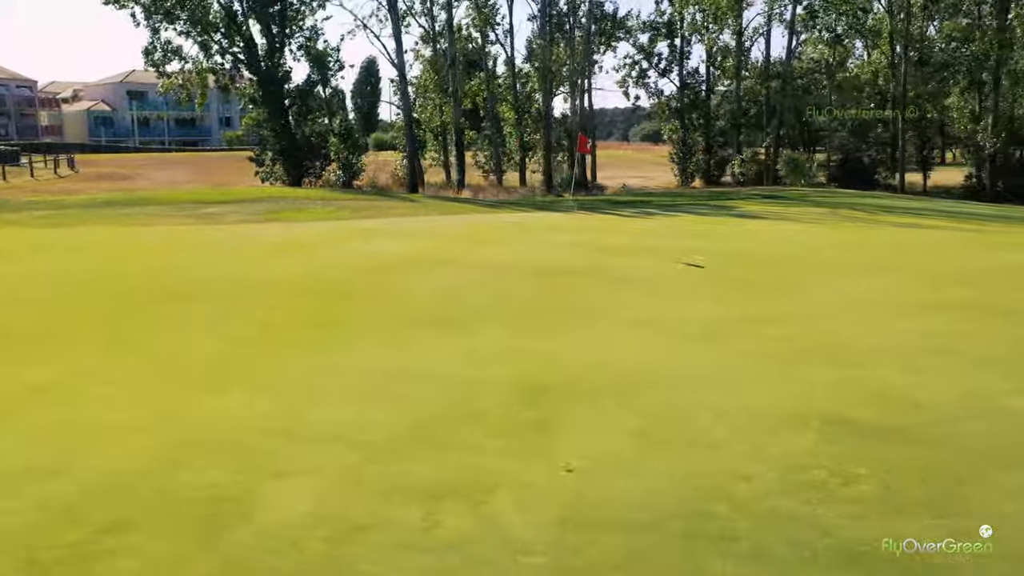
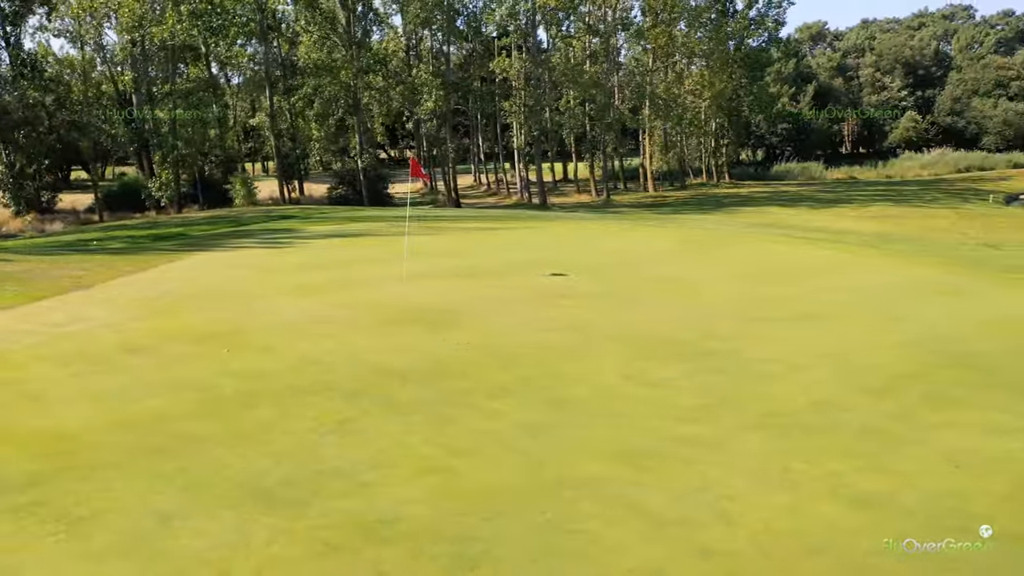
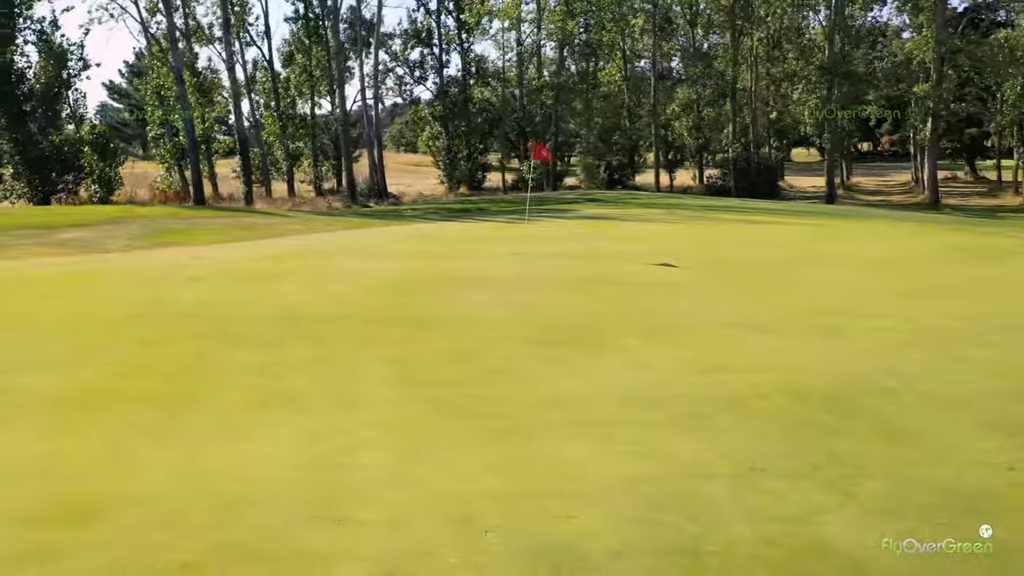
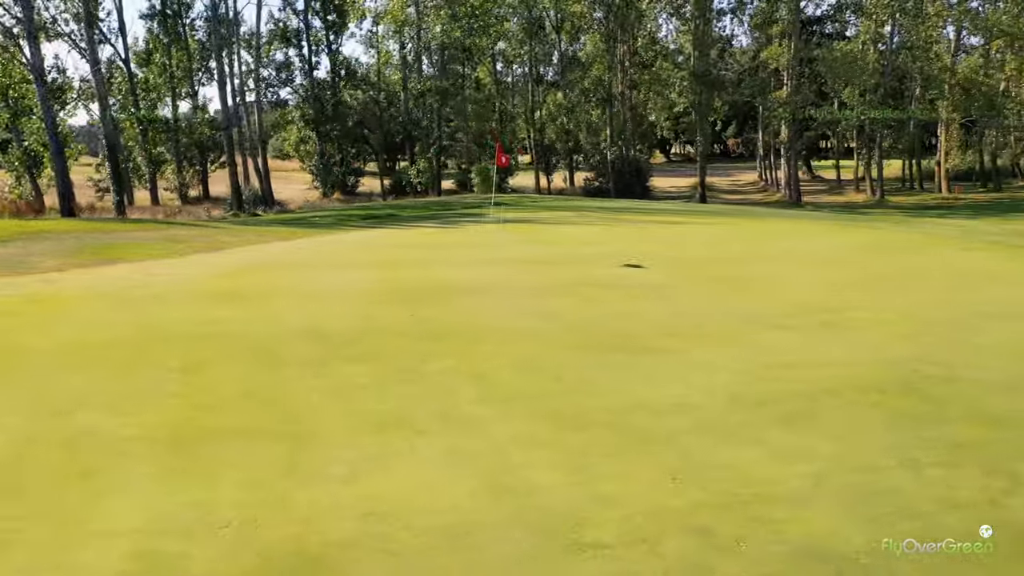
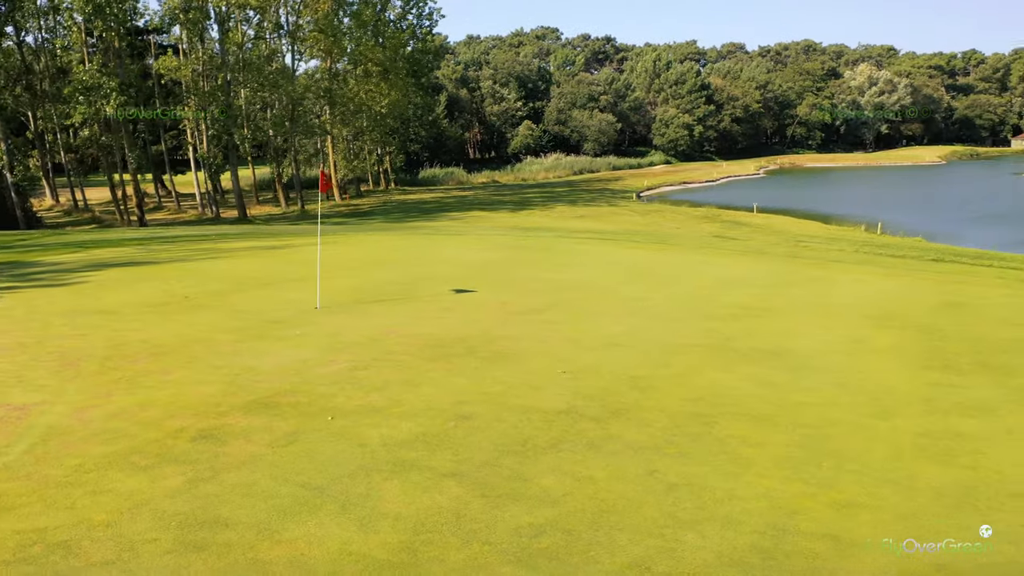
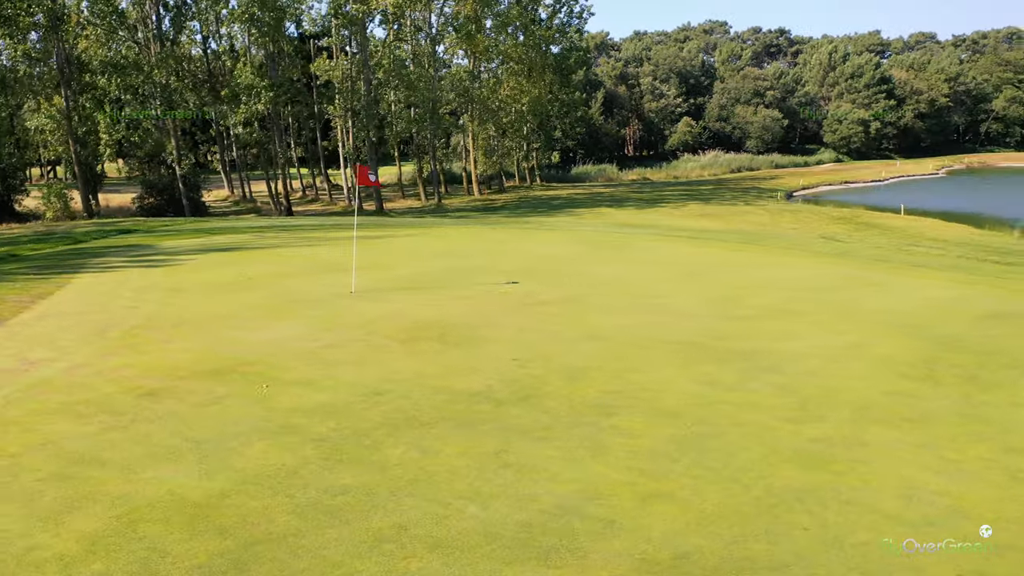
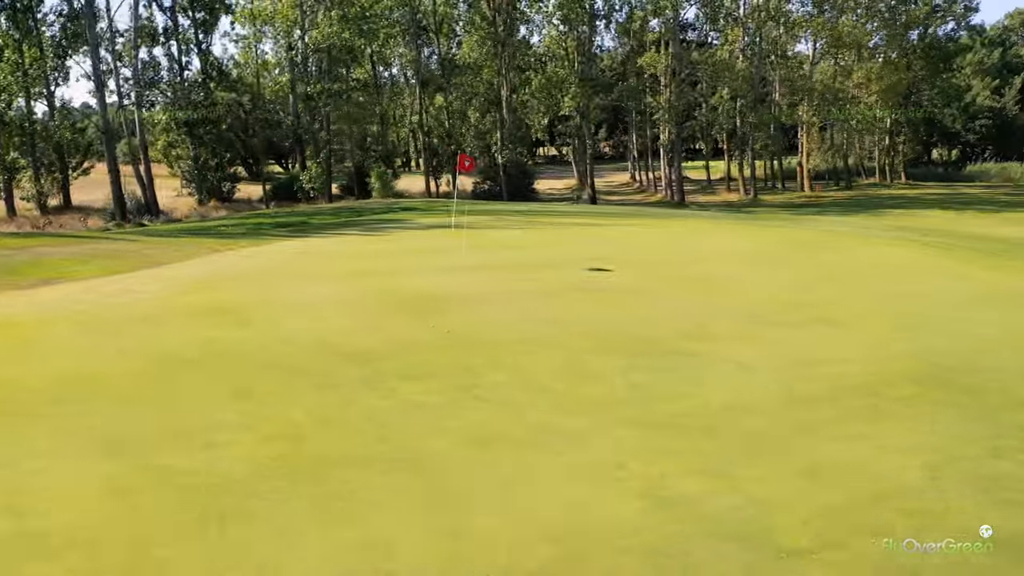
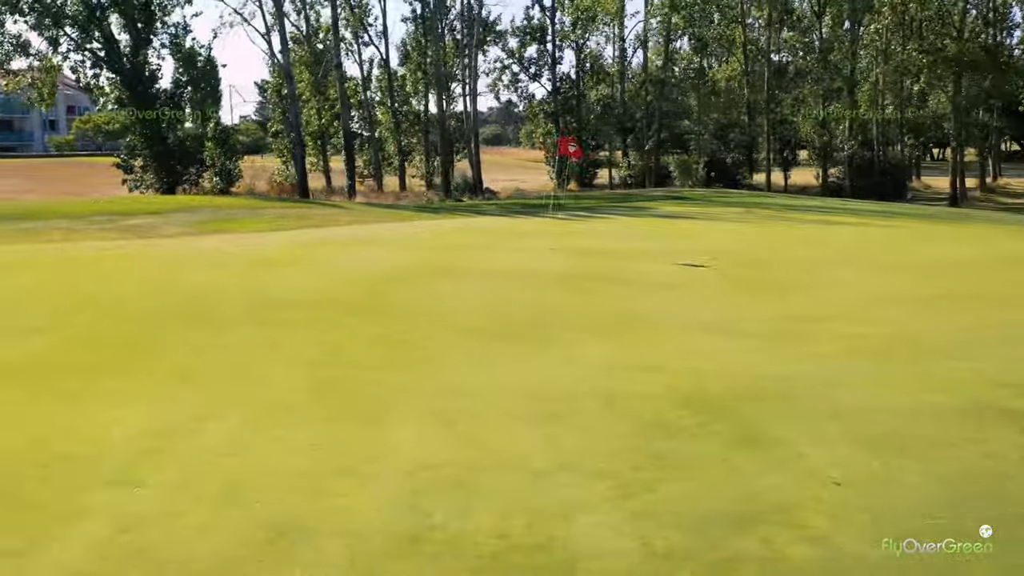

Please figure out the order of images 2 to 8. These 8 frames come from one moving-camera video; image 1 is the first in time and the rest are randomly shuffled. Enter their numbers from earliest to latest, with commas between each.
8, 3, 4, 7, 2, 6, 5
